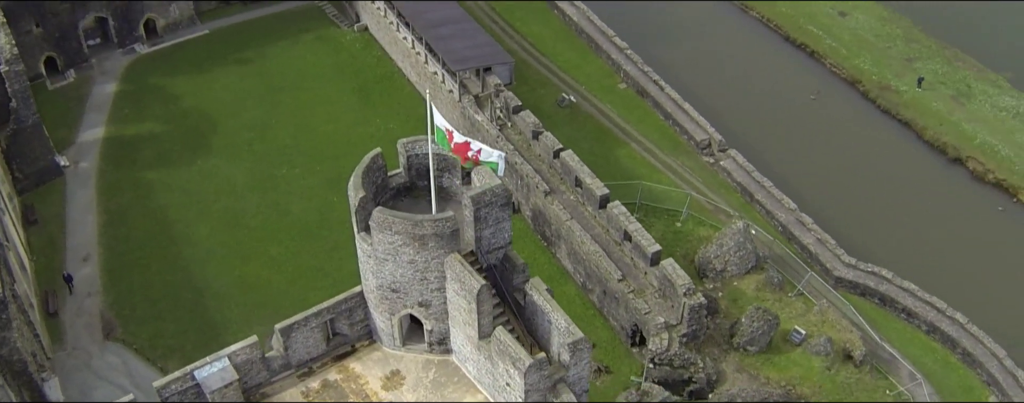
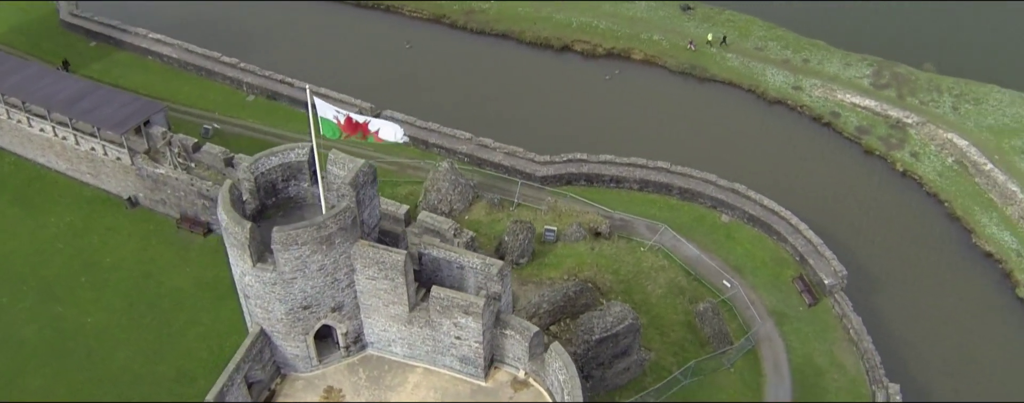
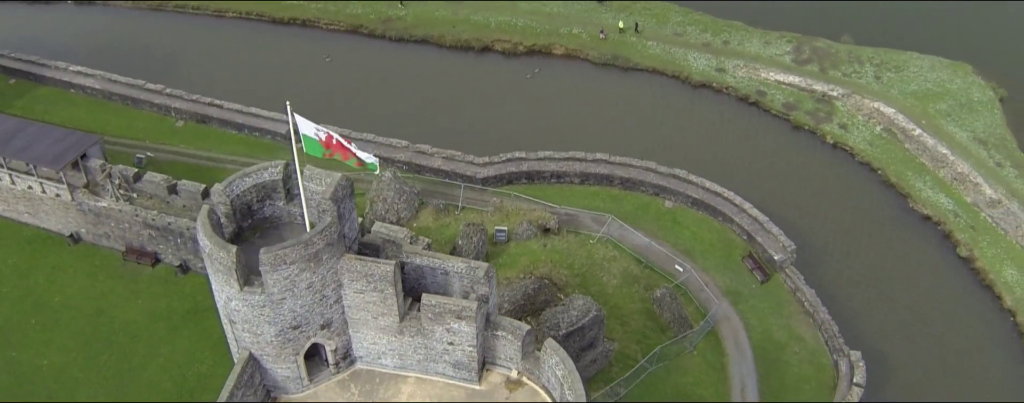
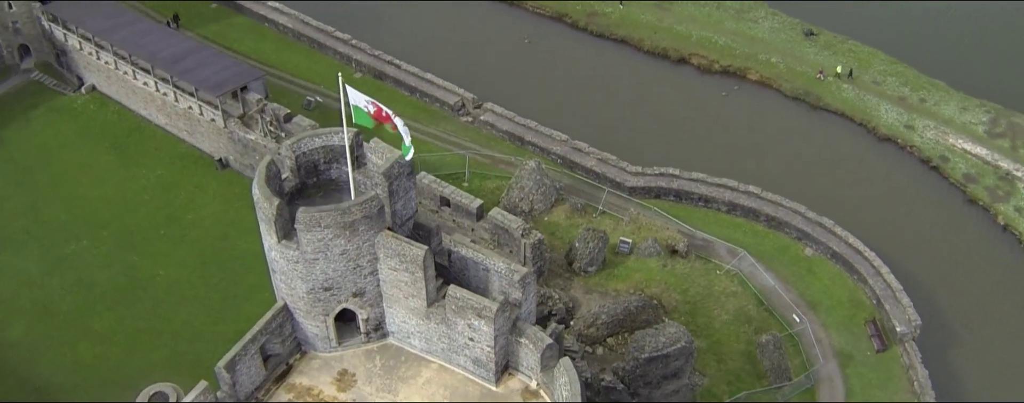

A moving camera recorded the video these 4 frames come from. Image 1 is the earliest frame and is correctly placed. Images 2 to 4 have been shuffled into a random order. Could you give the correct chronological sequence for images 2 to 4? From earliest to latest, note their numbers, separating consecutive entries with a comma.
4, 2, 3
